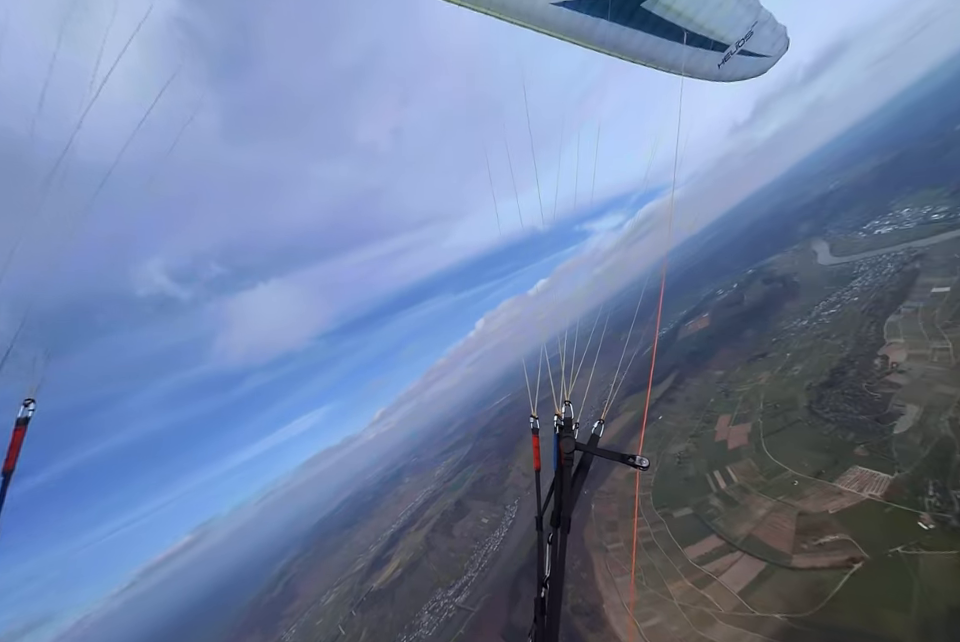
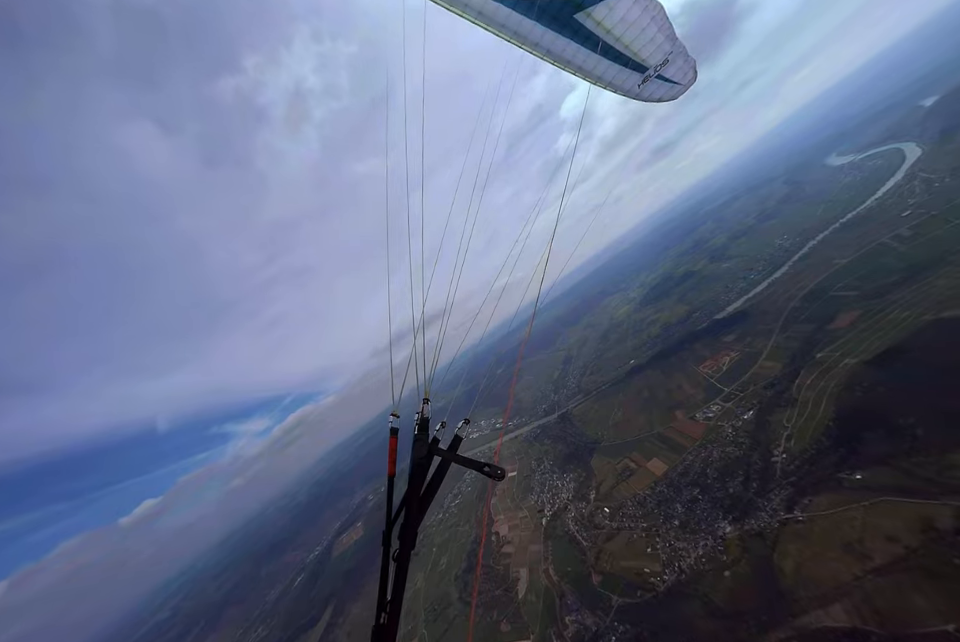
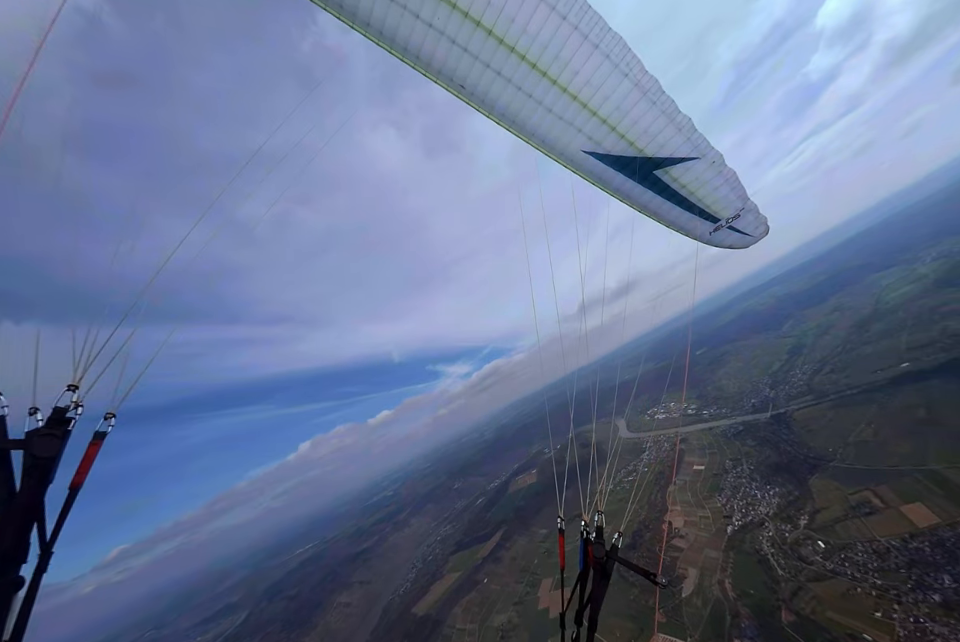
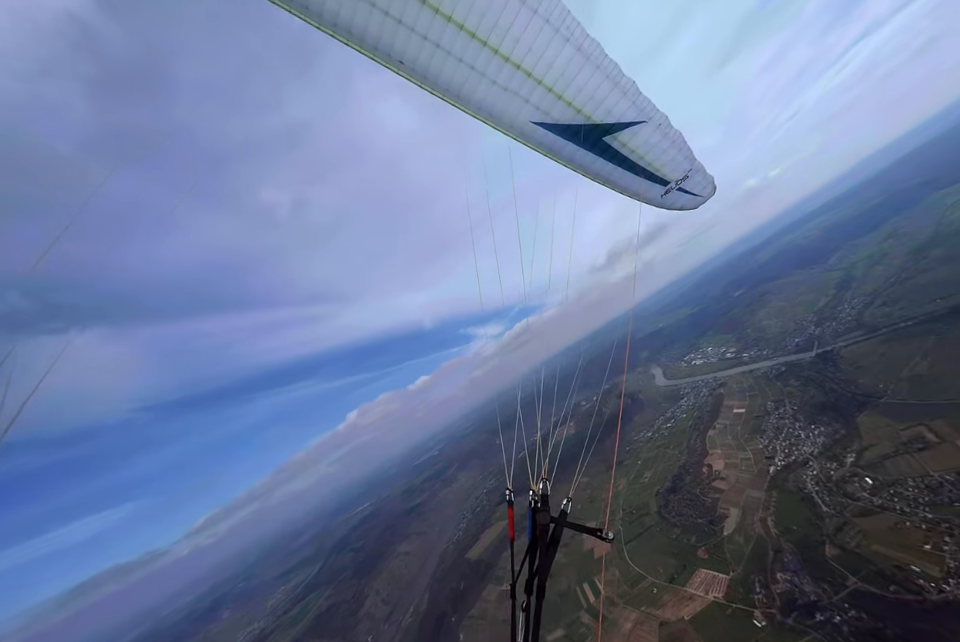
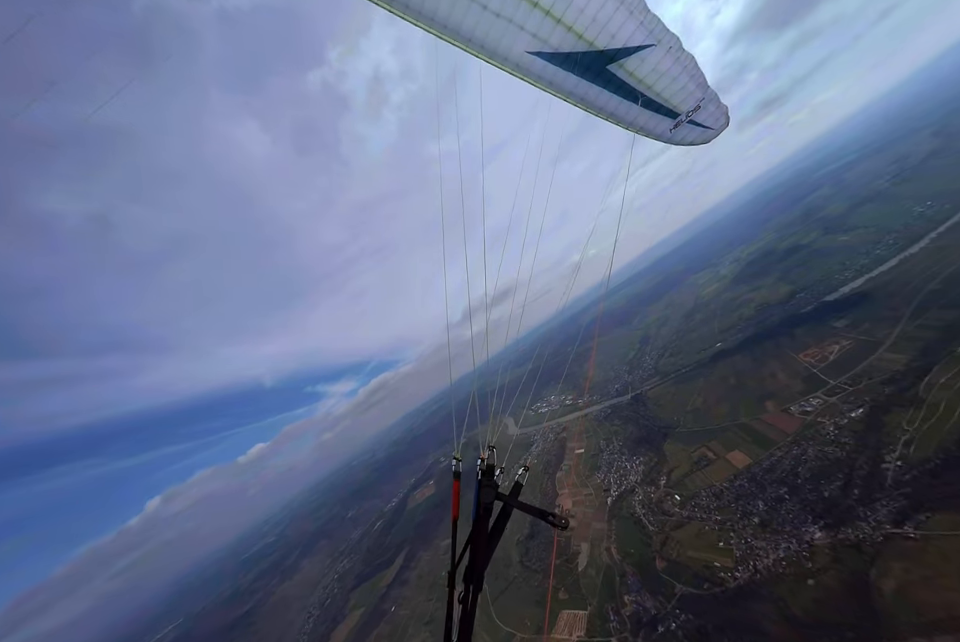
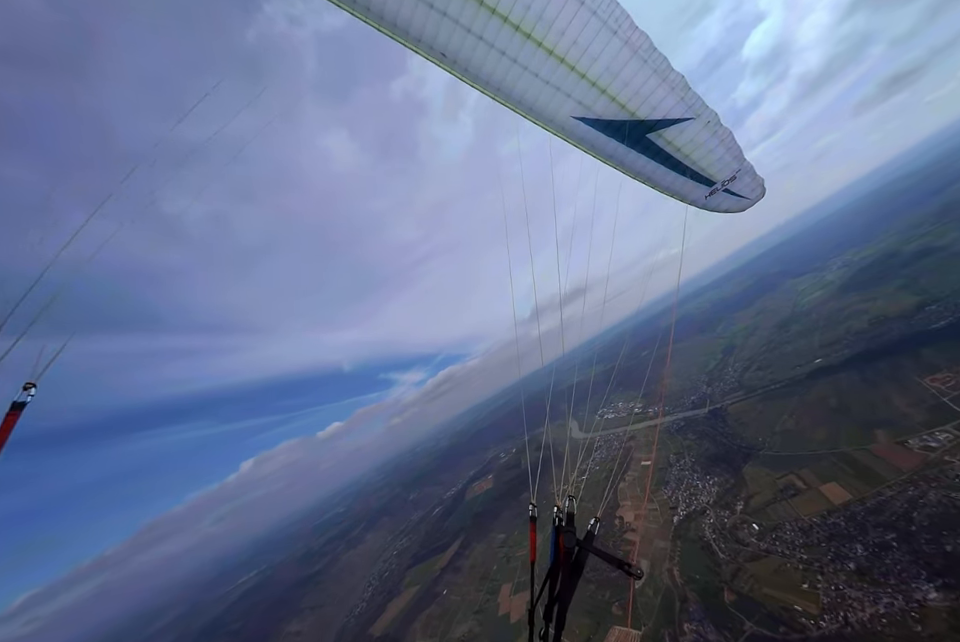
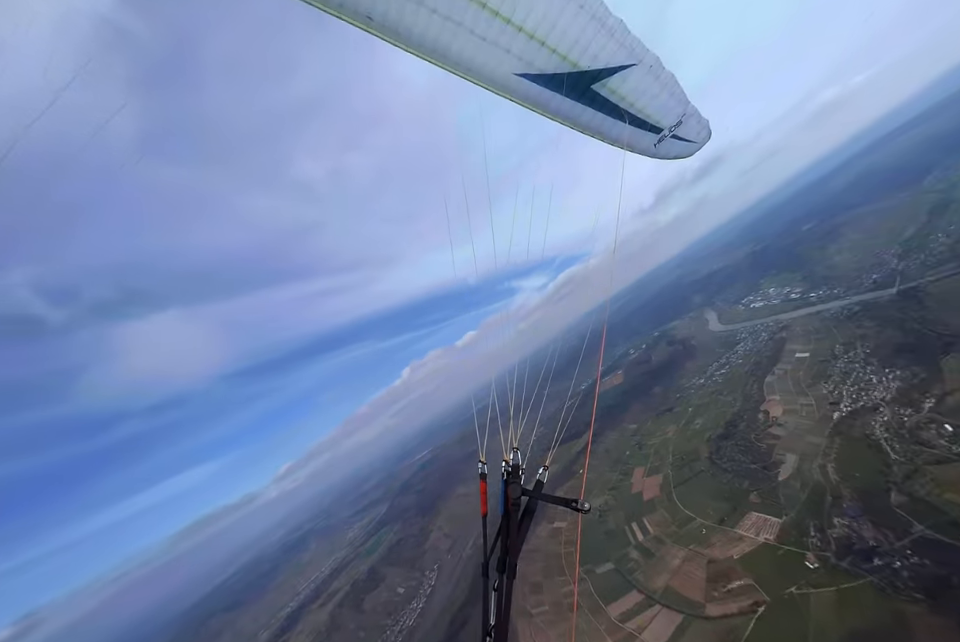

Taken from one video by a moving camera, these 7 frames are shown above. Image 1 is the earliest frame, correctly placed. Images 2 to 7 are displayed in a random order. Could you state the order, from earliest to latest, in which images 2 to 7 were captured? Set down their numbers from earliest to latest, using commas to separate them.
7, 4, 3, 6, 5, 2
